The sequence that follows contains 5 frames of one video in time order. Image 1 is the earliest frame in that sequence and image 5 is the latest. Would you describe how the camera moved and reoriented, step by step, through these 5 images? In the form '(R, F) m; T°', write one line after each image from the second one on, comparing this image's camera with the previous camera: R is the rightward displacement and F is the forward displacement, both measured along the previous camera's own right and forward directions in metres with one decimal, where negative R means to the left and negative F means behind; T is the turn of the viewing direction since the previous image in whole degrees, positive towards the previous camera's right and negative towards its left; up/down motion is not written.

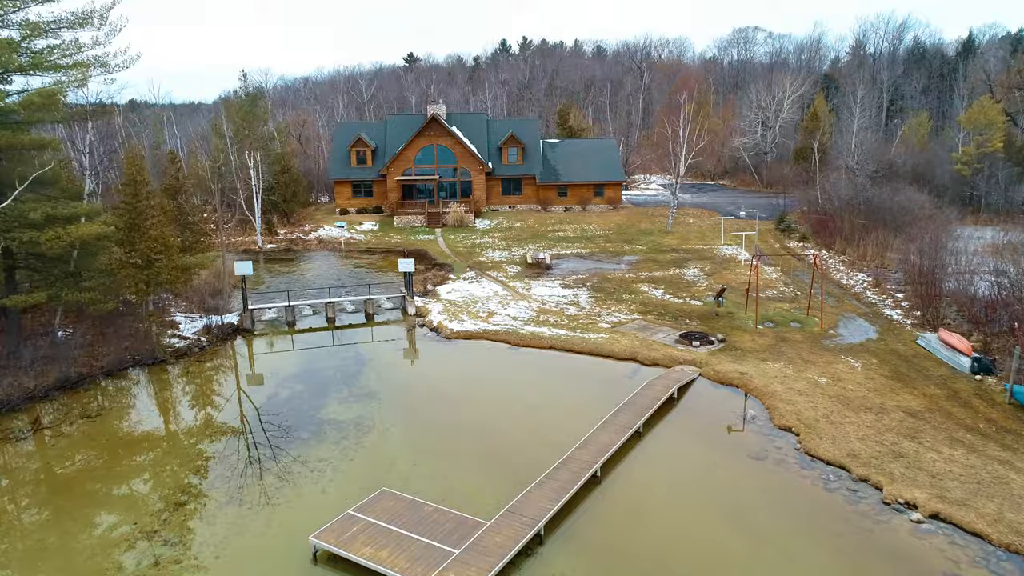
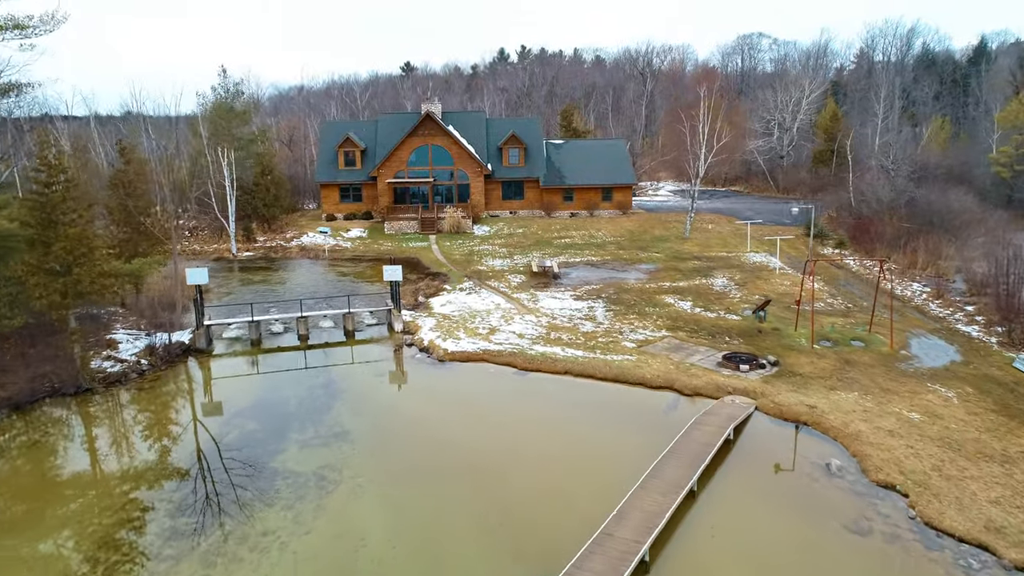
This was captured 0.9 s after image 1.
(-0.2, +3.5) m; 0°
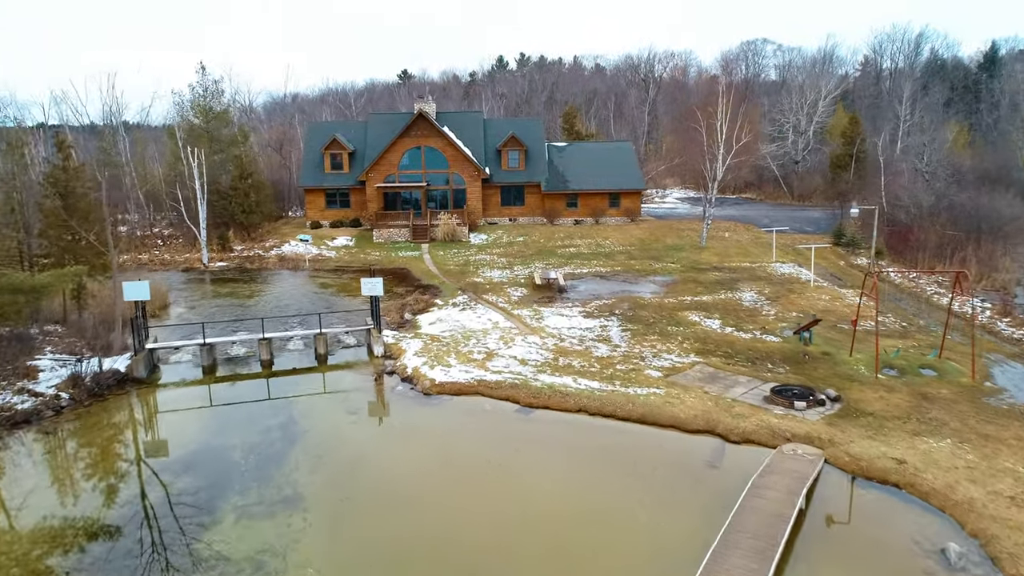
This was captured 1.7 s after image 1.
(0.0, +3.0) m; 0°
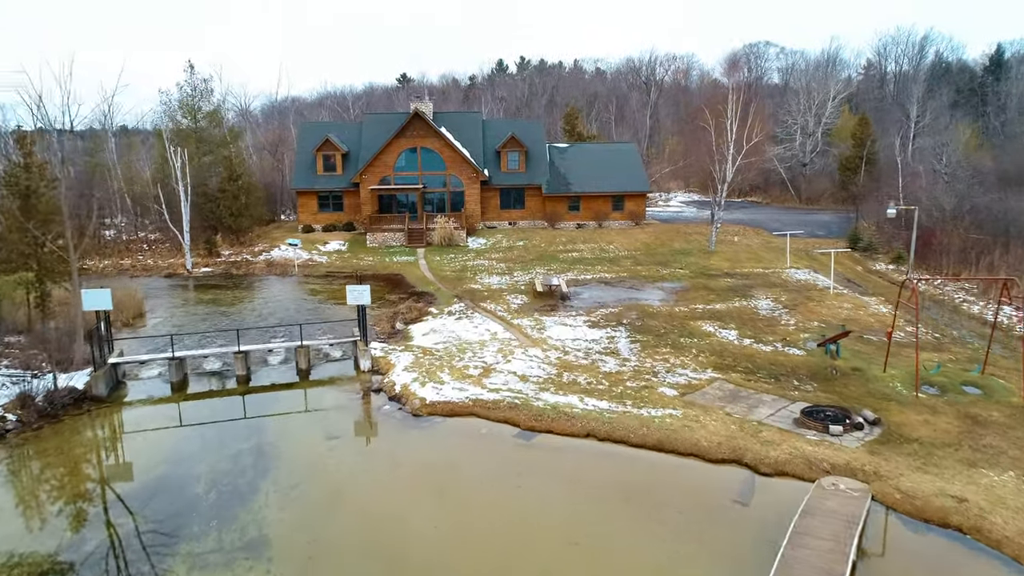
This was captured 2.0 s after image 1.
(0.0, +1.4) m; 0°
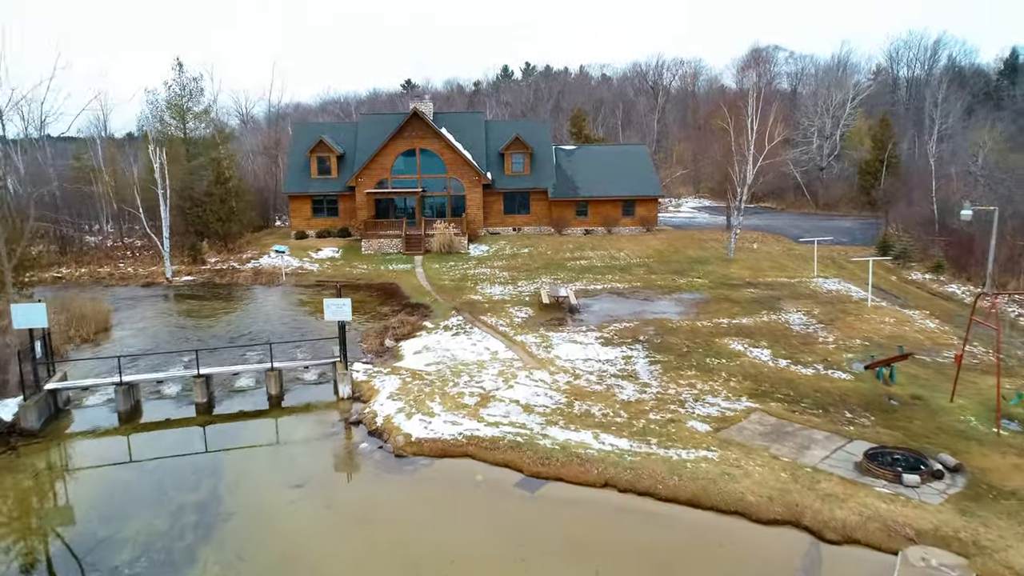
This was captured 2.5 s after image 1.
(0.0, +2.0) m; 0°
